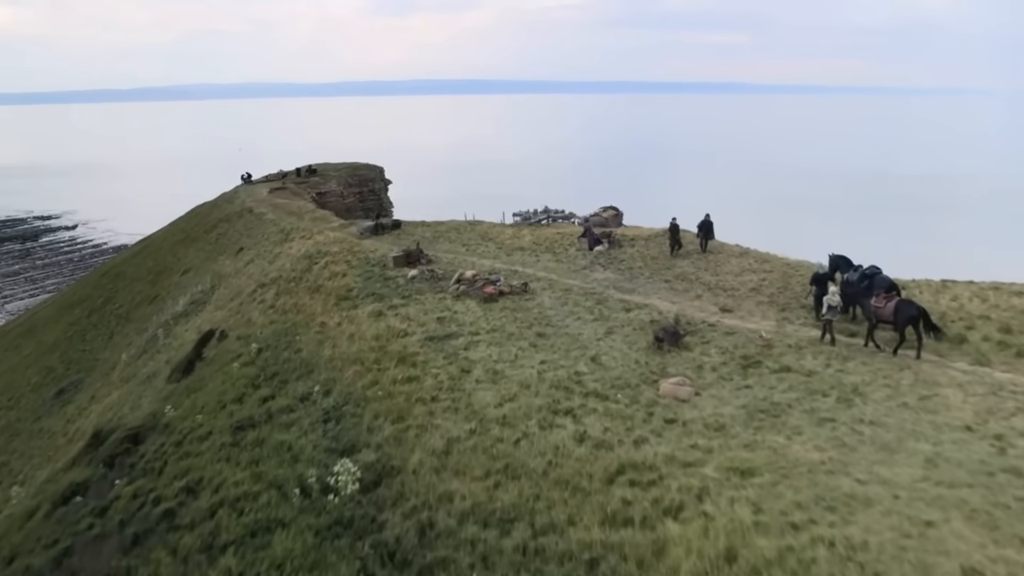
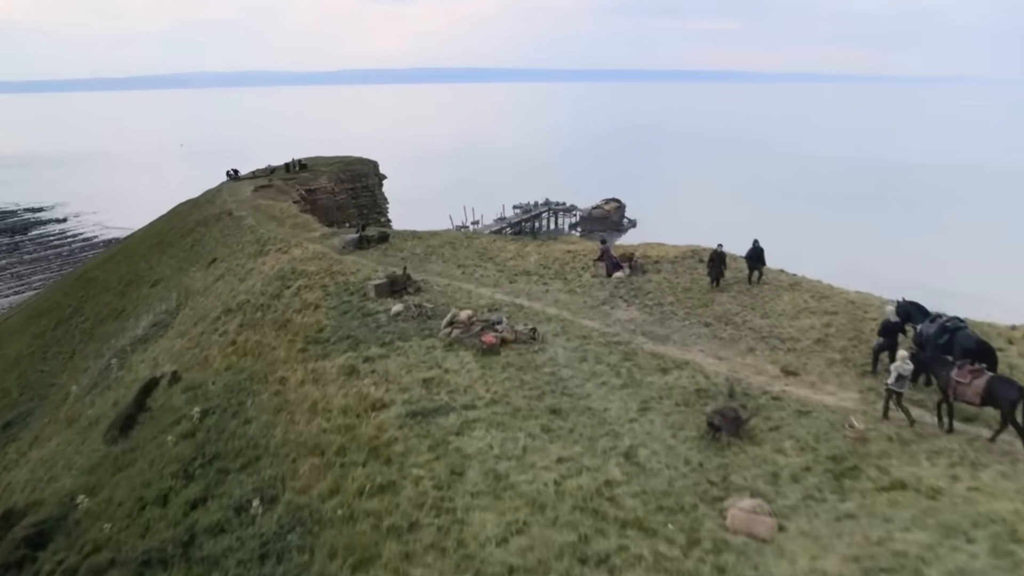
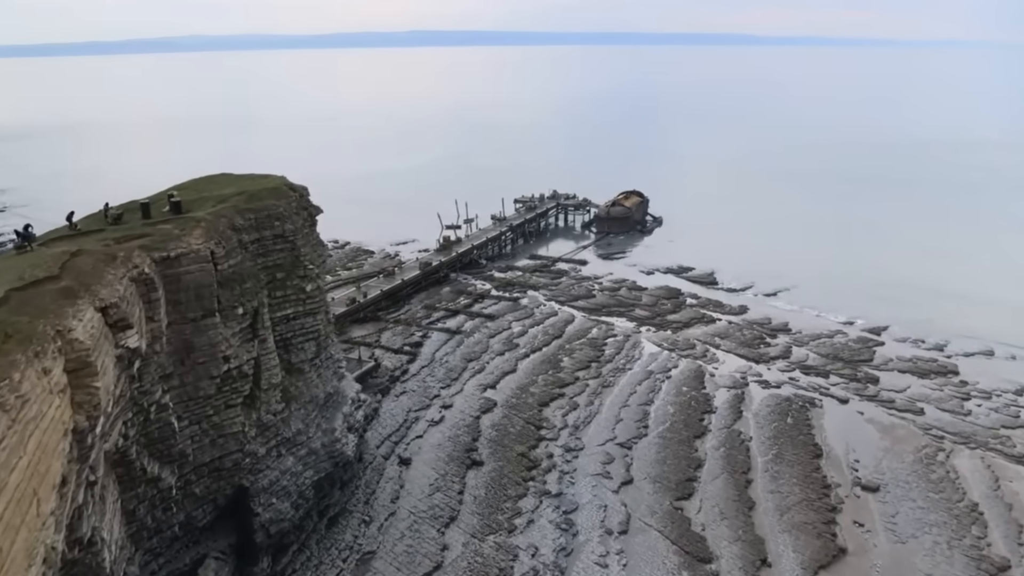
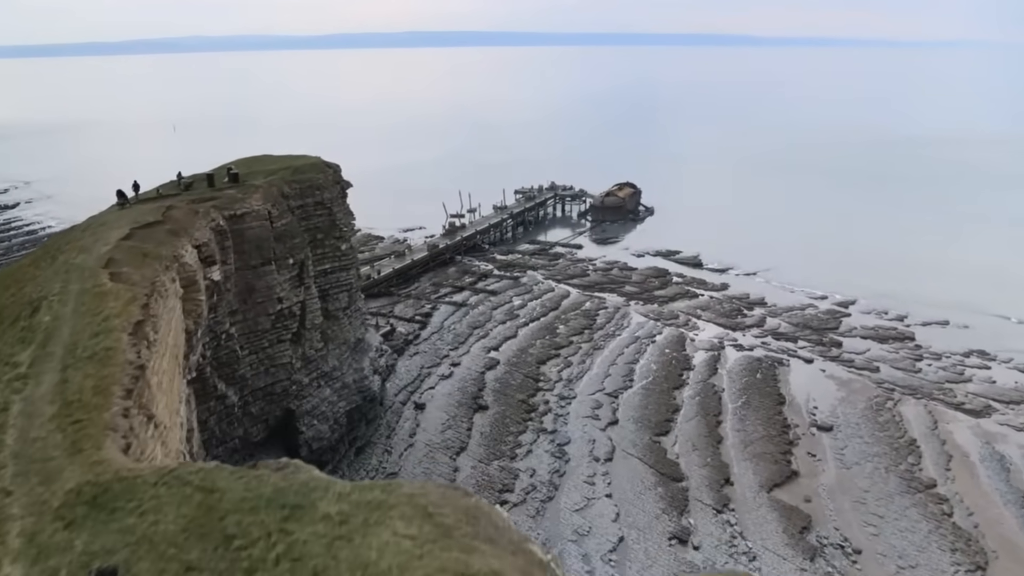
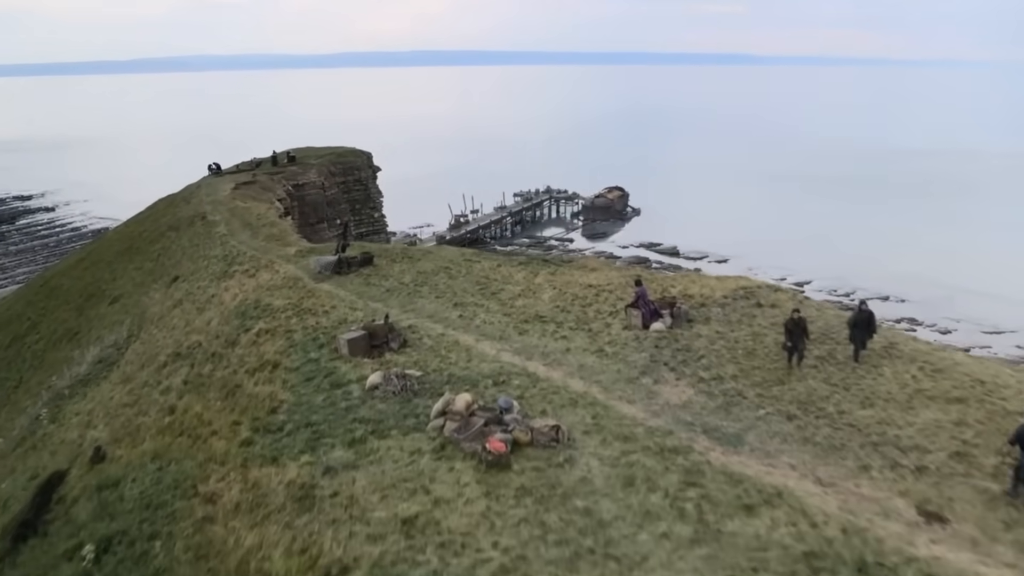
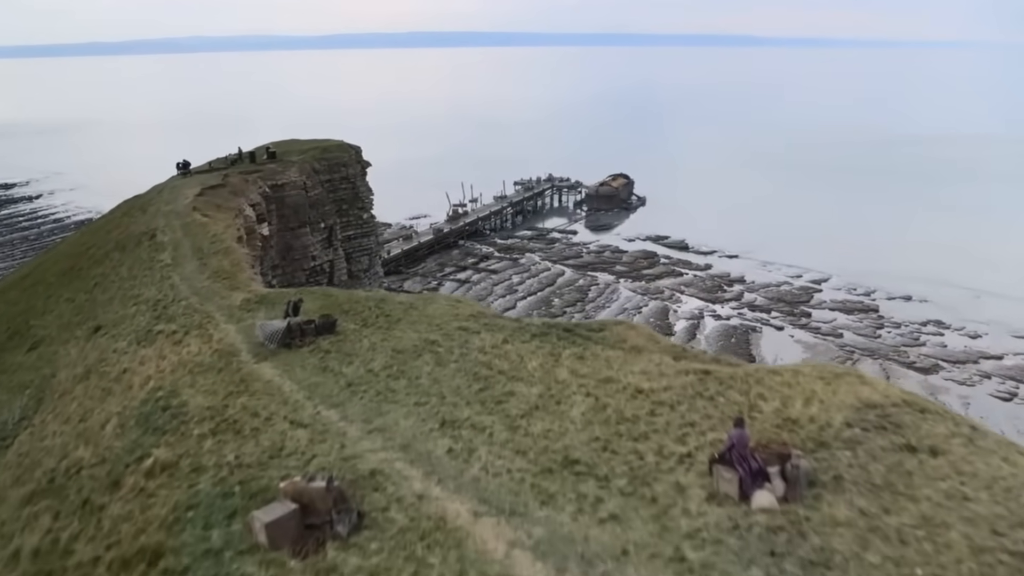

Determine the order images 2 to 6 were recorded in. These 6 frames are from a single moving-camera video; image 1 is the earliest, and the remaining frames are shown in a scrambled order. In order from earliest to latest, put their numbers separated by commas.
2, 5, 6, 4, 3
